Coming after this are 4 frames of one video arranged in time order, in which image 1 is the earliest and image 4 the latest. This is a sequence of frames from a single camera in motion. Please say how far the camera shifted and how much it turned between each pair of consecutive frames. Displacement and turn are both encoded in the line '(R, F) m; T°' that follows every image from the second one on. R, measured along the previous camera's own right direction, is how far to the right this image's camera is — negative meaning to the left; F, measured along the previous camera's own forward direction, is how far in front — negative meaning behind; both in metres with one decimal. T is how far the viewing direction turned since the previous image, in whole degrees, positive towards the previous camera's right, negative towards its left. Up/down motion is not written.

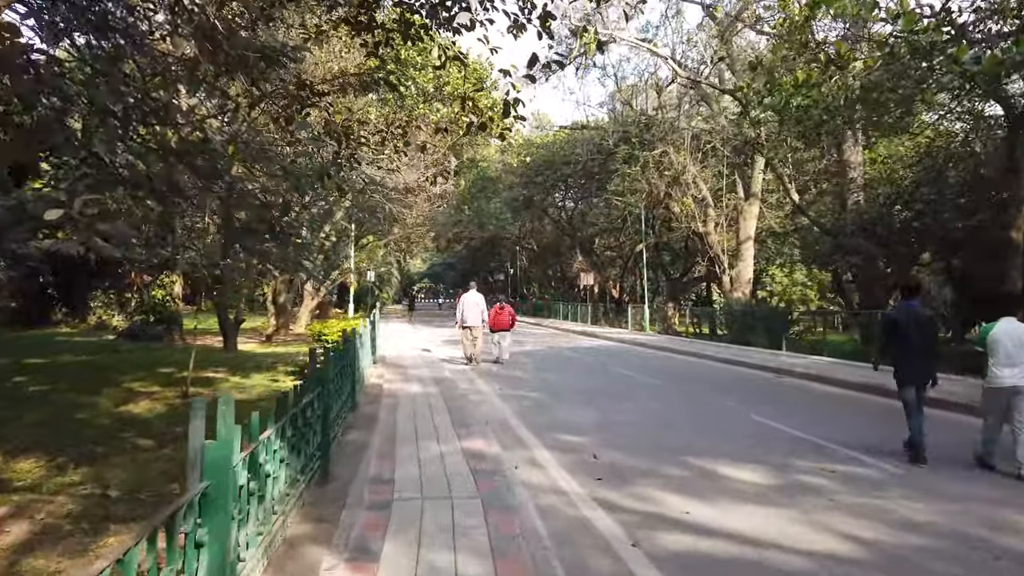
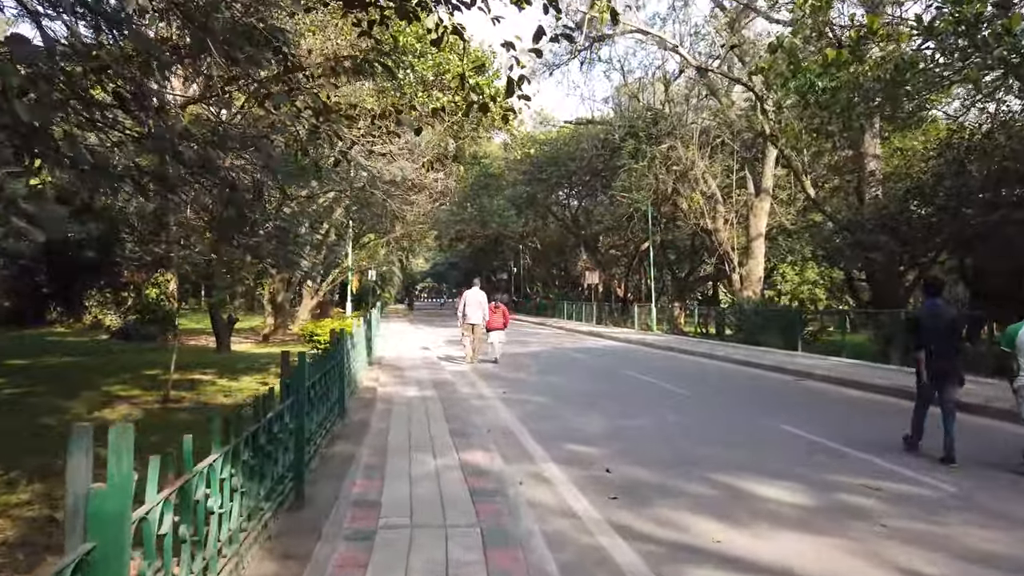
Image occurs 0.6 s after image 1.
(0.0, +0.8) m; 0°
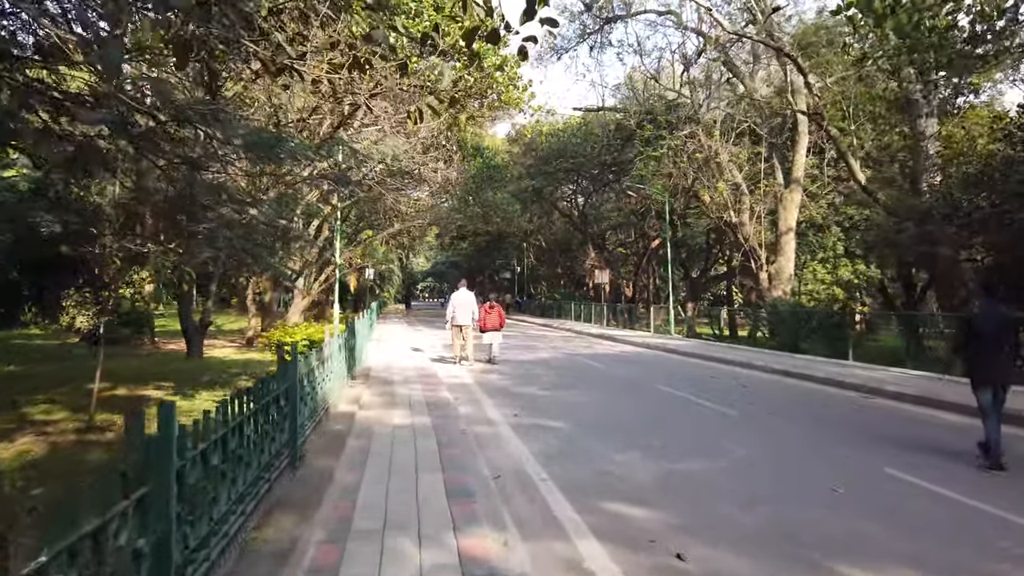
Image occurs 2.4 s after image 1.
(-0.1, +2.2) m; 0°
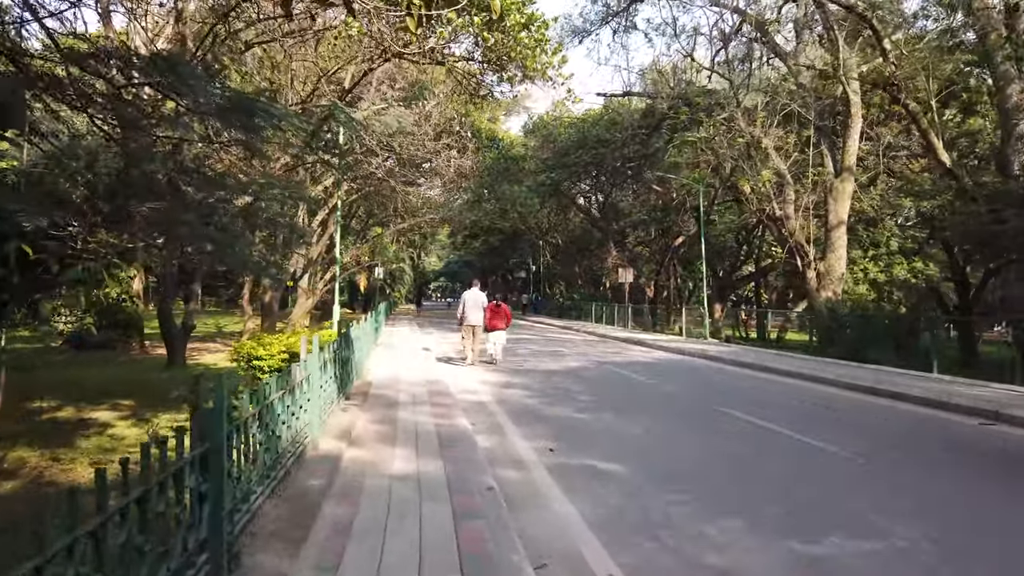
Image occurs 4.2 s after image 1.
(-0.2, +2.2) m; -1°
